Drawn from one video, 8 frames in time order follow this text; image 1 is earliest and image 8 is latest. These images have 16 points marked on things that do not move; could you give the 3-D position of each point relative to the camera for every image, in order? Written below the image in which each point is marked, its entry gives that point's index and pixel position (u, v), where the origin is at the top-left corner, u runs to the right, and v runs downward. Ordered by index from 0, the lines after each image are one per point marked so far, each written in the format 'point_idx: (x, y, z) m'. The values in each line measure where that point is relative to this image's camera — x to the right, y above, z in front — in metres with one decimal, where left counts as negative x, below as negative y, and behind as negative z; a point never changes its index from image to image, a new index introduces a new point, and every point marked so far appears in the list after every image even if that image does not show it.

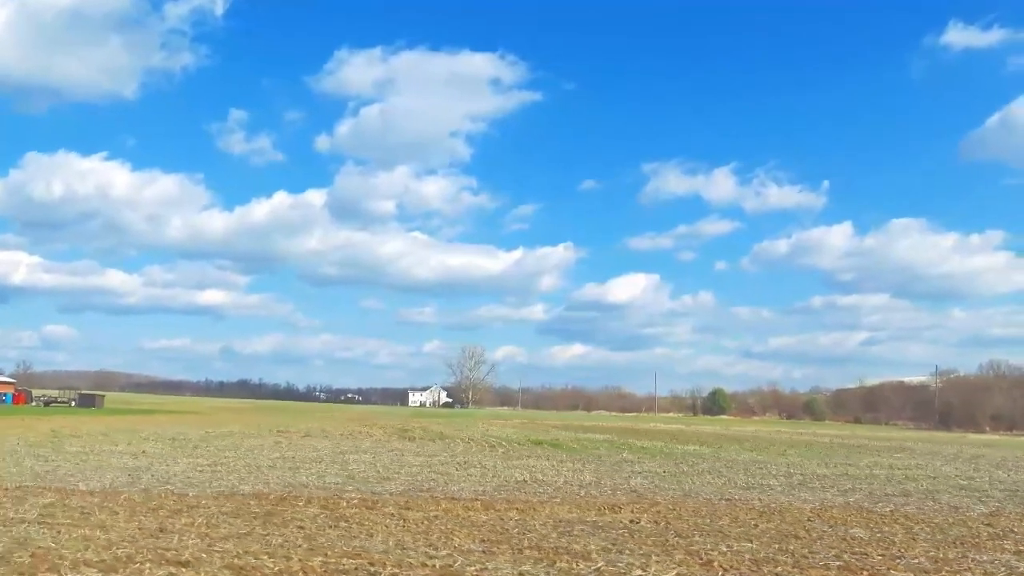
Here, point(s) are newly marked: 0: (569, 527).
0: (+1.1, -4.4, +17.0) m
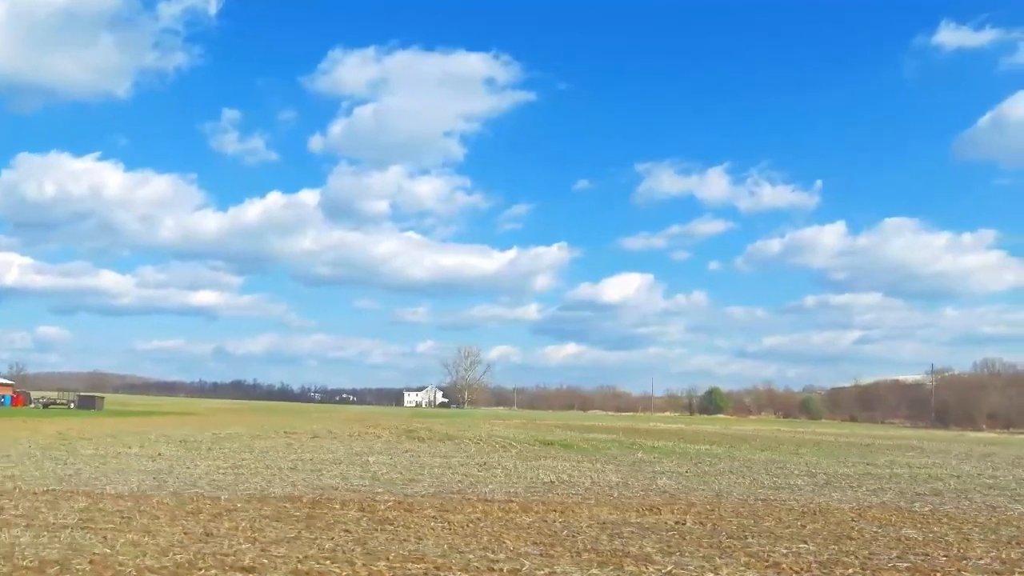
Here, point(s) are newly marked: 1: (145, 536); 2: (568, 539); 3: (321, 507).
0: (+1.9, -4.4, +16.8) m
1: (-5.9, -4.0, +14.9) m
2: (+0.9, -4.1, +15.1) m
3: (-3.8, -4.6, +19.4) m
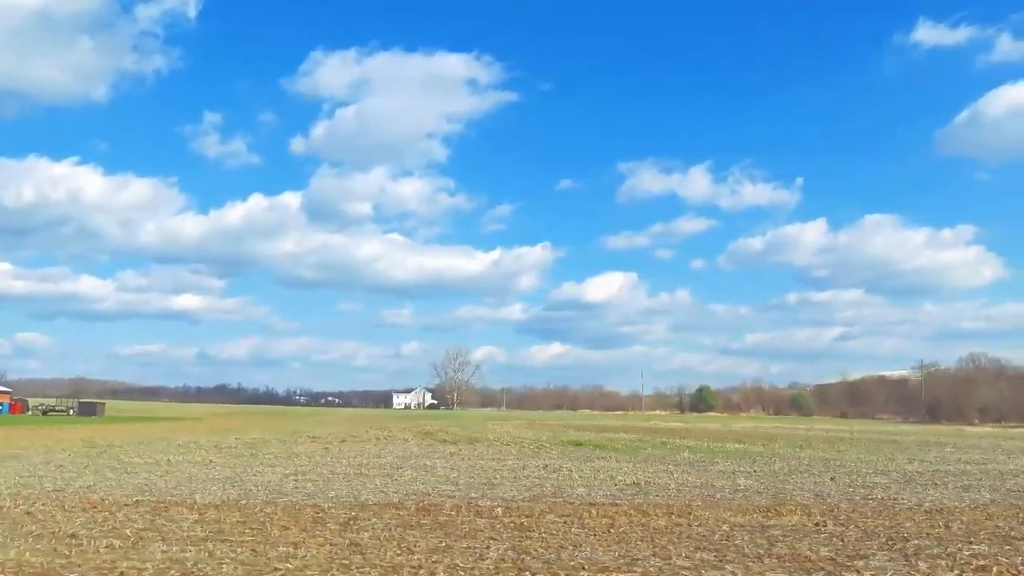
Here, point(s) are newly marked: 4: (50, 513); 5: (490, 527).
0: (+4.5, -4.4, +16.5) m
1: (-3.3, -4.1, +14.5) m
2: (+3.5, -4.1, +14.8) m
3: (-1.3, -4.7, +19.0) m
4: (-9.7, -4.9, +19.8) m
5: (-0.4, -4.5, +17.1) m
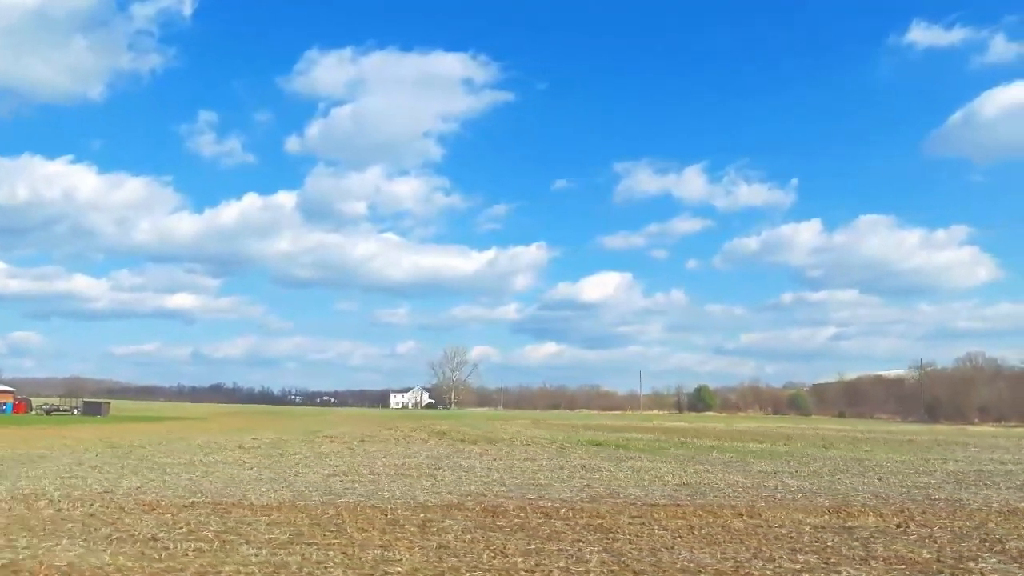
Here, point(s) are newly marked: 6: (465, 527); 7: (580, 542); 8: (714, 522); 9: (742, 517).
0: (+5.9, -4.4, +16.4) m
1: (-1.9, -4.1, +14.3) m
2: (+4.9, -4.1, +14.6) m
3: (+0.1, -4.7, +18.8) m
4: (-8.2, -4.8, +19.6) m
5: (+1.1, -4.4, +17.0) m
6: (-0.9, -4.5, +17.2) m
7: (+1.1, -4.2, +15.2) m
8: (+3.8, -4.5, +17.7) m
9: (+4.6, -4.6, +18.5) m
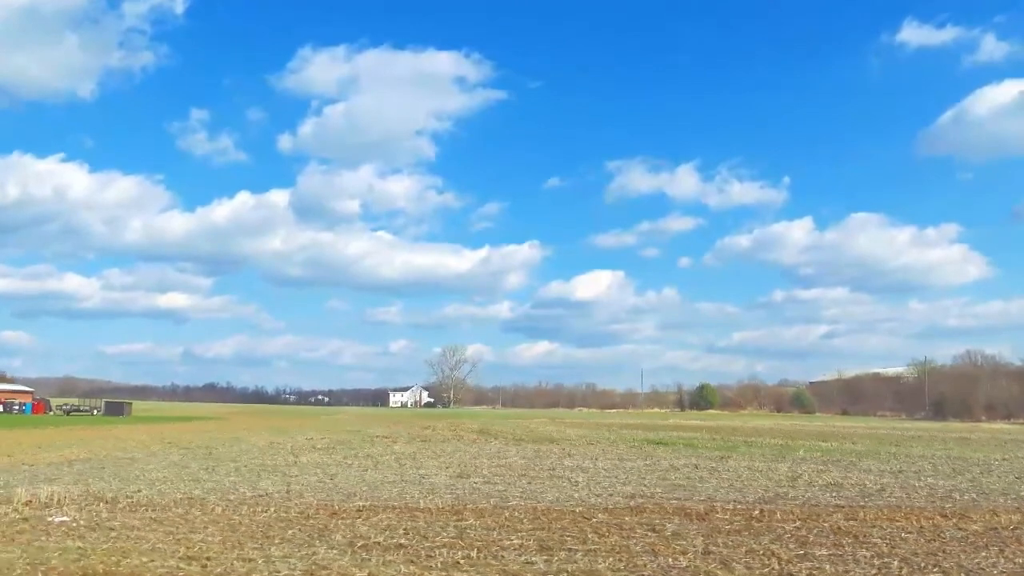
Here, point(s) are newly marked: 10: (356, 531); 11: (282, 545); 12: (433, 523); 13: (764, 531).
0: (+10.1, -4.3, +16.1) m
1: (+2.4, -4.0, +13.9) m
2: (+9.2, -4.1, +14.3) m
3: (+4.3, -4.6, +18.5) m
4: (-4.0, -4.8, +19.1) m
5: (+5.3, -4.4, +16.6) m
6: (+3.3, -4.4, +16.8) m
7: (+5.3, -4.2, +14.8) m
8: (+8.0, -4.5, +17.3) m
9: (+8.8, -4.6, +18.2) m
10: (-2.9, -4.6, +17.3) m
11: (-3.8, -4.3, +15.2) m
12: (-1.6, -4.7, +18.4) m
13: (+4.6, -4.4, +16.7) m
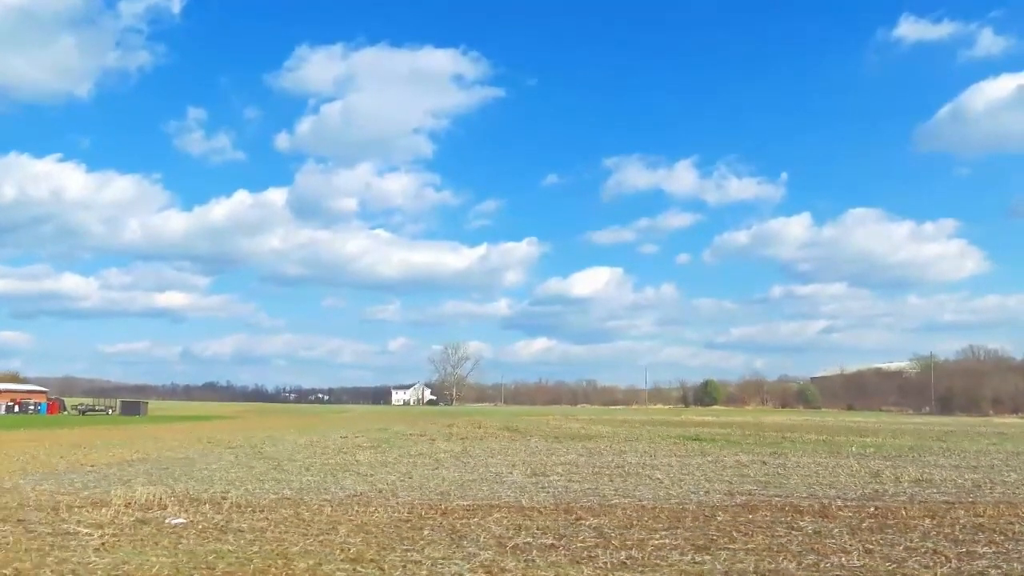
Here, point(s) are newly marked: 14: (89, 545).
0: (+12.6, -4.2, +15.9) m
1: (+4.8, -3.9, +13.7) m
2: (+11.7, -3.9, +14.1) m
3: (+6.8, -4.5, +18.3) m
4: (-1.6, -4.8, +18.9) m
5: (+7.7, -4.3, +16.4) m
6: (+5.8, -4.3, +16.6) m
7: (+7.8, -4.1, +14.6) m
8: (+10.5, -4.4, +17.1) m
9: (+11.3, -4.5, +18.0) m
10: (-0.4, -4.5, +17.0) m
11: (-1.3, -4.2, +14.9) m
12: (+0.9, -4.6, +18.2) m
13: (+7.0, -4.3, +16.5) m
14: (-6.8, -4.2, +15.0) m
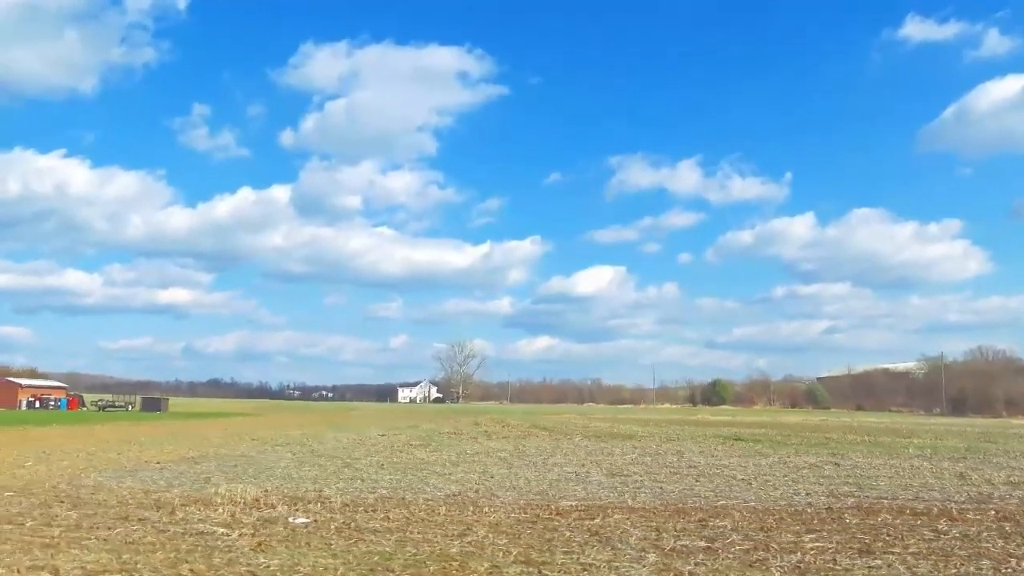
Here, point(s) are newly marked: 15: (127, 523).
0: (+15.1, -4.2, +15.6) m
1: (+7.4, -4.0, +13.4) m
2: (+14.2, -4.0, +13.8) m
3: (+9.3, -4.5, +18.0) m
4: (+1.0, -4.7, +18.6) m
5: (+10.3, -4.3, +16.1) m
6: (+8.4, -4.4, +16.3) m
7: (+10.4, -4.1, +14.3) m
8: (+13.0, -4.4, +16.9) m
9: (+13.8, -4.5, +17.7) m
10: (+2.1, -4.5, +16.8) m
11: (+1.3, -4.2, +14.7) m
12: (+3.4, -4.6, +17.9) m
13: (+9.6, -4.3, +16.3) m
14: (-4.3, -4.1, +14.8) m
15: (-7.6, -4.6, +18.2) m
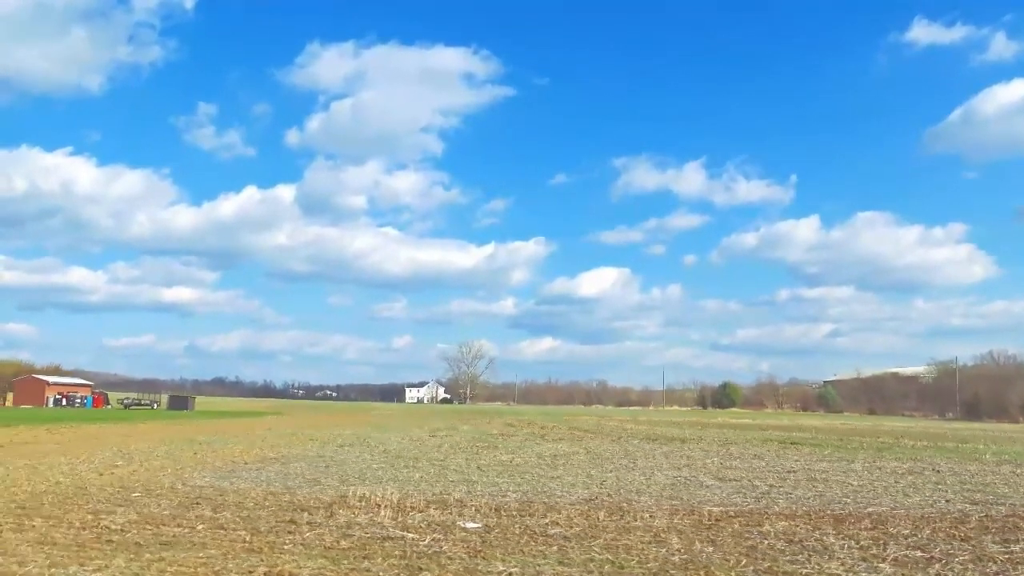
0: (+18.5, -4.4, +15.2) m
1: (+10.8, -4.0, +13.0) m
2: (+17.6, -4.1, +13.4) m
3: (+12.7, -4.6, +17.6) m
4: (+4.4, -4.8, +18.3) m
5: (+13.7, -4.4, +15.7) m
6: (+11.8, -4.4, +15.9) m
7: (+13.8, -4.2, +13.9) m
8: (+16.5, -4.5, +16.4) m
9: (+17.2, -4.6, +17.3) m
10: (+5.6, -4.5, +16.4) m
11: (+4.7, -4.2, +14.3) m
12: (+6.8, -4.7, +17.5) m
13: (+13.0, -4.4, +15.9) m
14: (-0.9, -4.1, +14.4) m
15: (-4.2, -4.6, +17.8) m
